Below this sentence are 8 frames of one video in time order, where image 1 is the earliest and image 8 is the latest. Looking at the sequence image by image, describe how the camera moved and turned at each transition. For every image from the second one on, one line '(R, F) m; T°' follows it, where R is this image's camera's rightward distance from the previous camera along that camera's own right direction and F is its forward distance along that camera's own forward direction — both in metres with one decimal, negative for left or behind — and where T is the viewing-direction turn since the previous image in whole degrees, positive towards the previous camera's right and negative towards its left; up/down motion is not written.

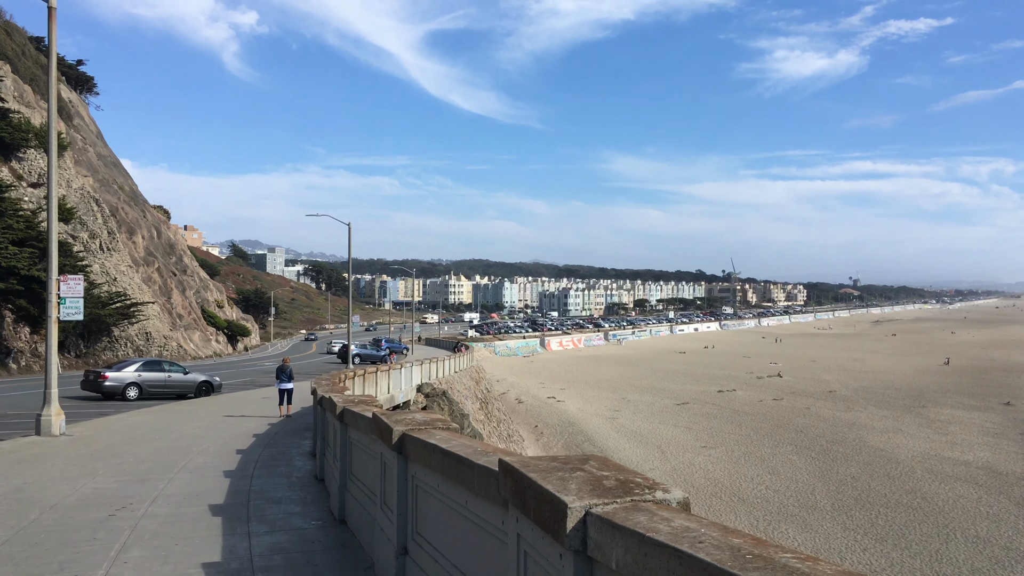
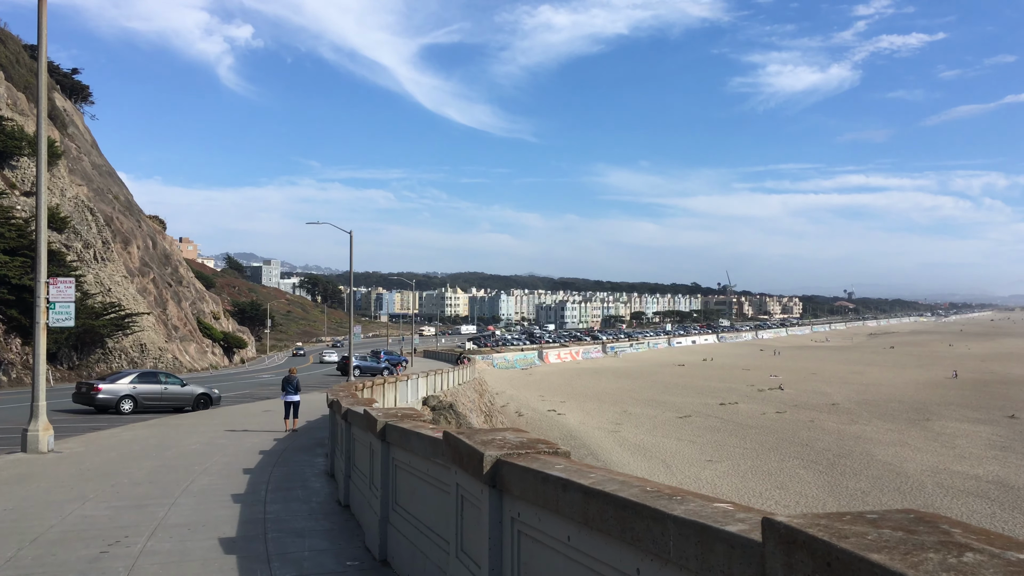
(-0.4, +0.8) m; 0°
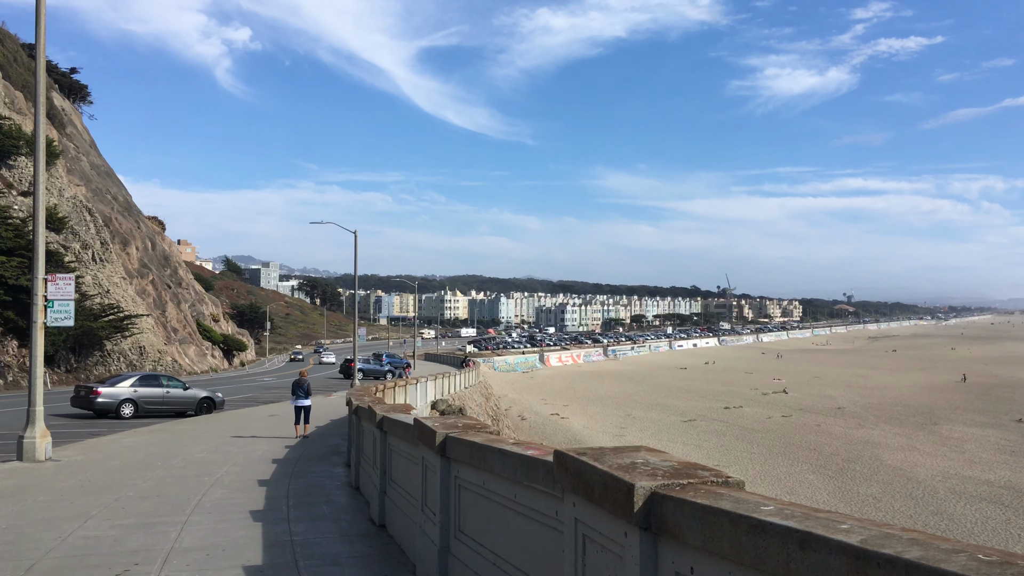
(-0.3, +0.6) m; 0°
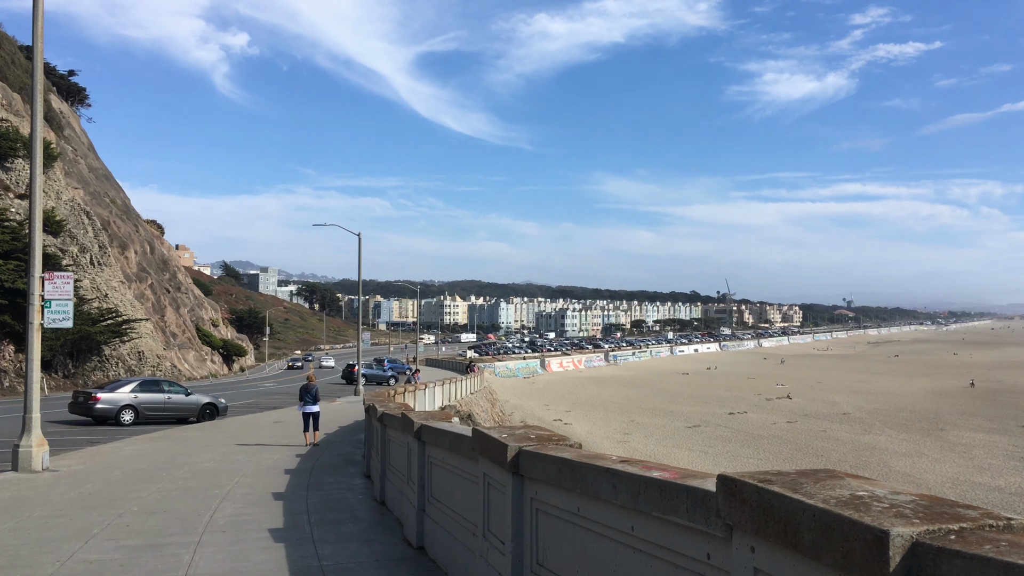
(-0.3, +0.5) m; 0°
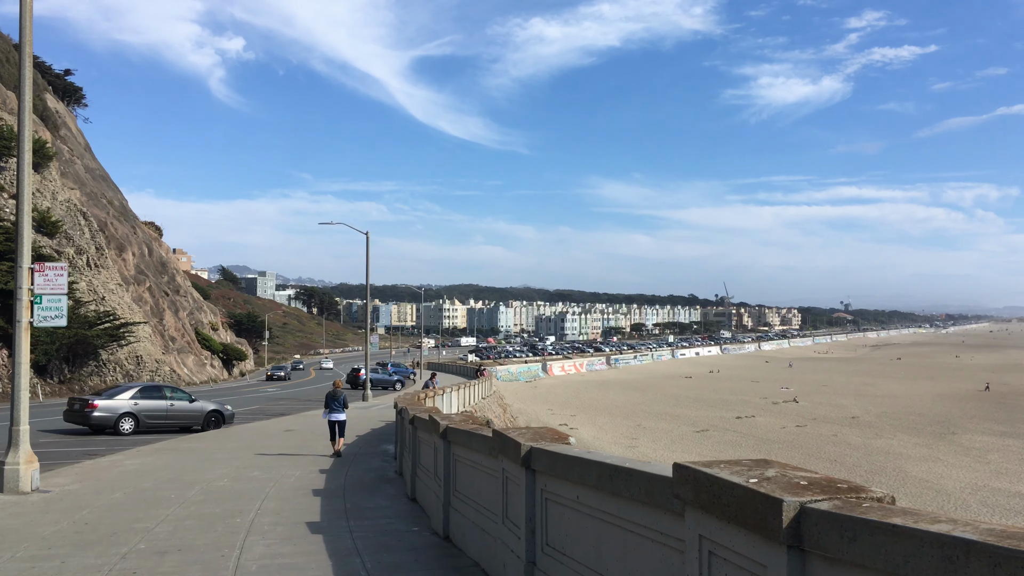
(-0.5, +1.1) m; 0°
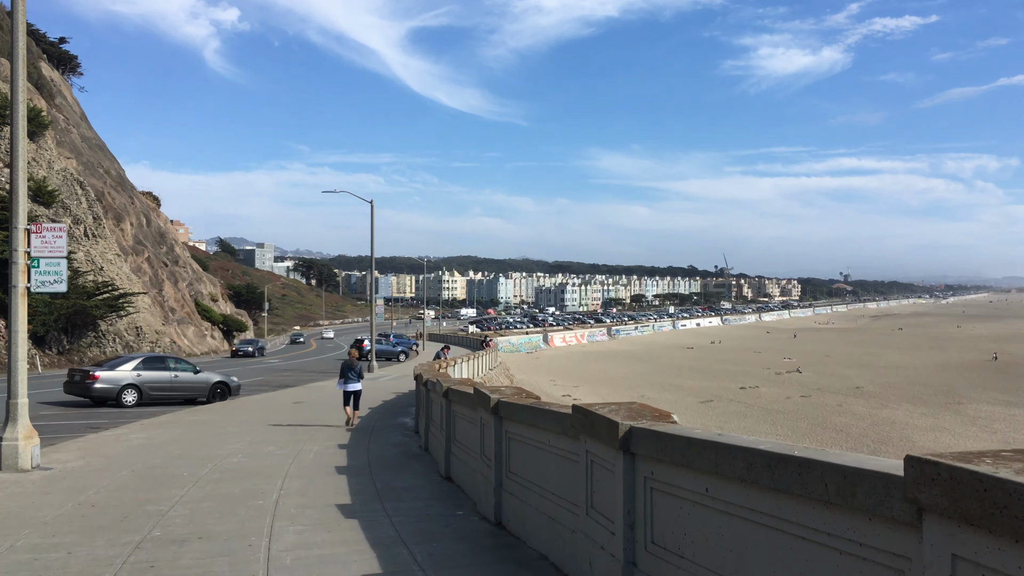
(-0.3, +0.6) m; 0°
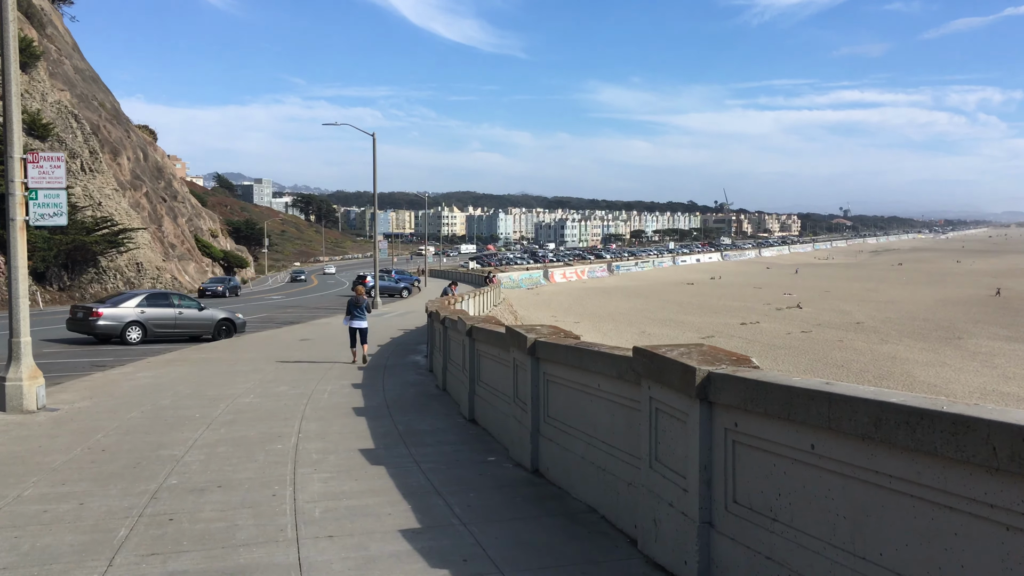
(-0.2, +0.3) m; 0°
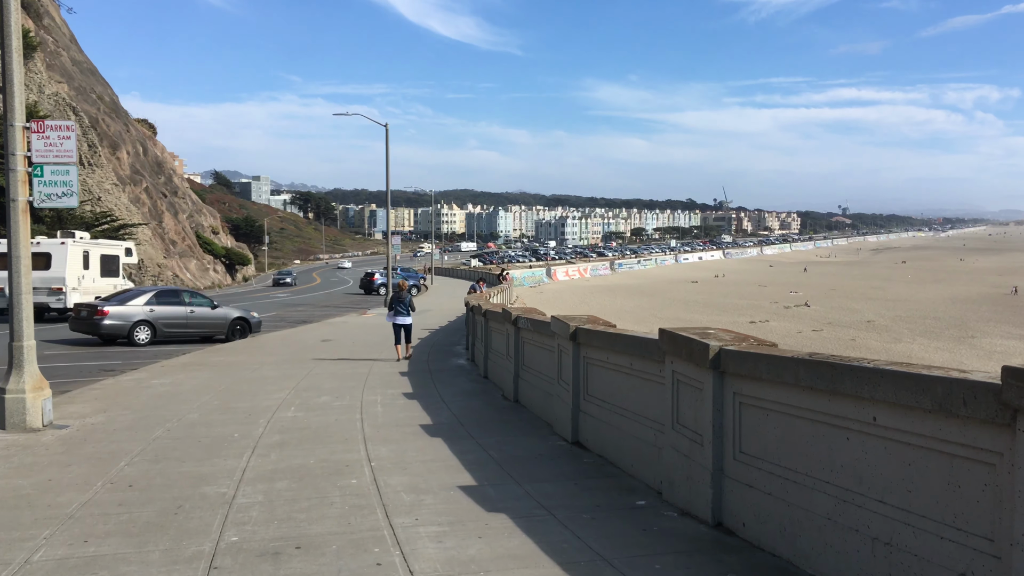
(-0.6, +1.1) m; 0°
